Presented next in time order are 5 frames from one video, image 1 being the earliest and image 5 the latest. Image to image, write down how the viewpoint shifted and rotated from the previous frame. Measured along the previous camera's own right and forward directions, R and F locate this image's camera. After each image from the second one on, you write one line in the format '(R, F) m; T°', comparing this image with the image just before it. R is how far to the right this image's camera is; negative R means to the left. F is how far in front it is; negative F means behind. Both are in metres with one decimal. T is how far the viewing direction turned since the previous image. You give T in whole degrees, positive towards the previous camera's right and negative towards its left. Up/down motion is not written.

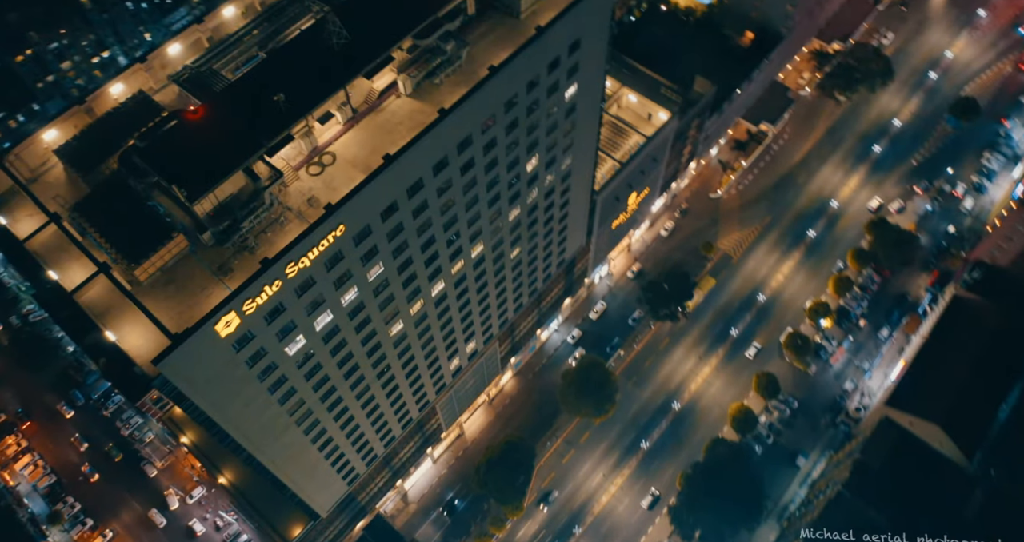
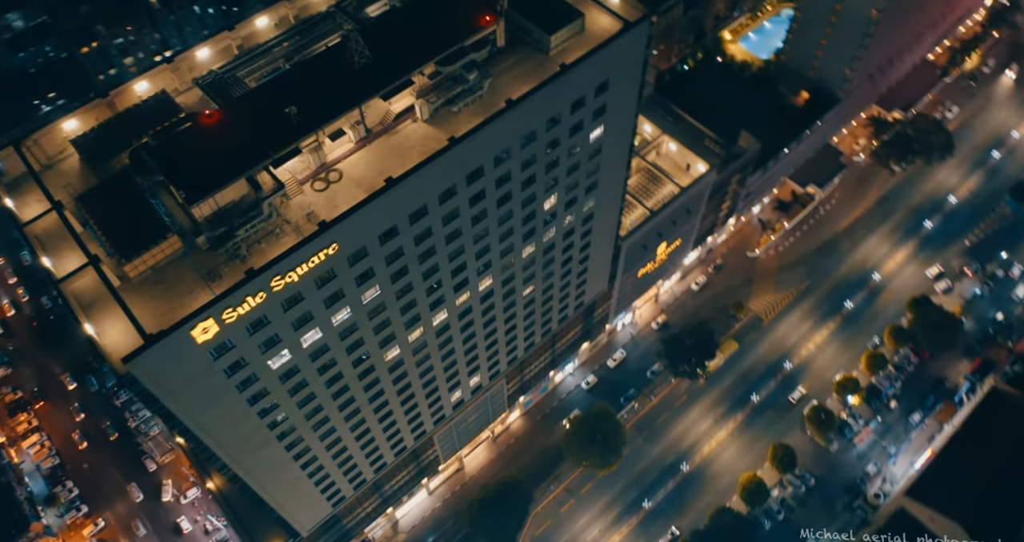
(+3.4, +1.9) m; -4°
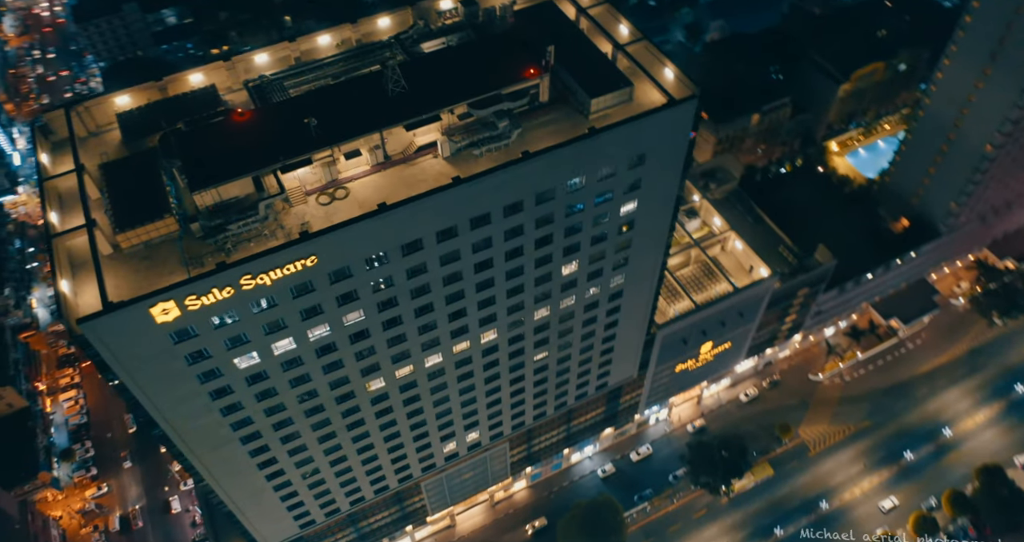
(+7.9, +2.8) m; -8°
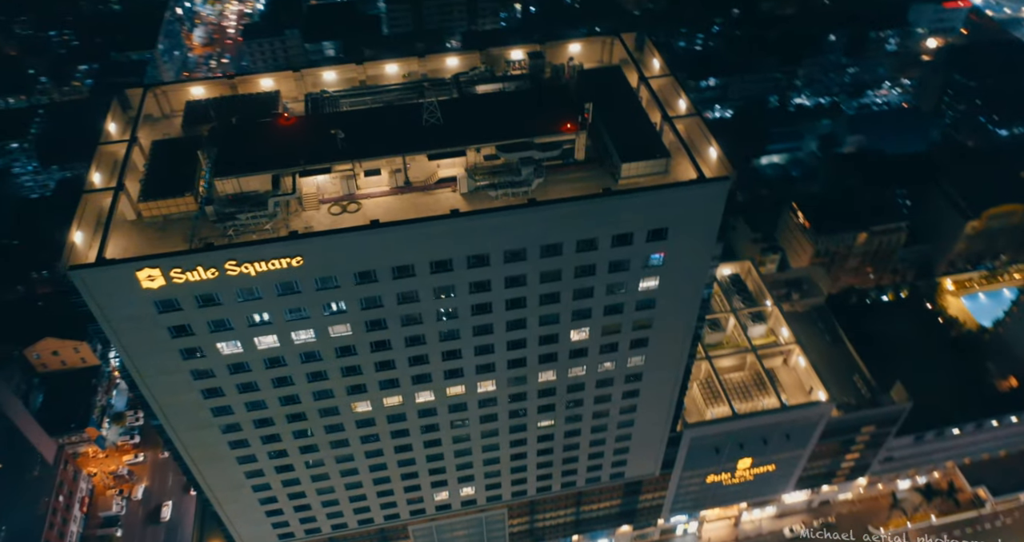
(+9.3, +2.4) m; -10°
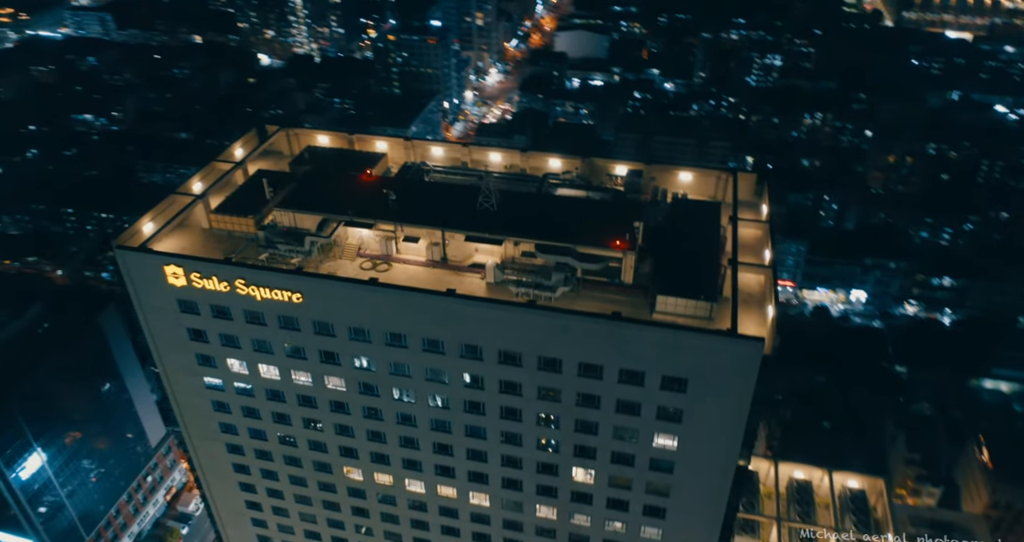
(+14.0, +5.9) m; -19°
